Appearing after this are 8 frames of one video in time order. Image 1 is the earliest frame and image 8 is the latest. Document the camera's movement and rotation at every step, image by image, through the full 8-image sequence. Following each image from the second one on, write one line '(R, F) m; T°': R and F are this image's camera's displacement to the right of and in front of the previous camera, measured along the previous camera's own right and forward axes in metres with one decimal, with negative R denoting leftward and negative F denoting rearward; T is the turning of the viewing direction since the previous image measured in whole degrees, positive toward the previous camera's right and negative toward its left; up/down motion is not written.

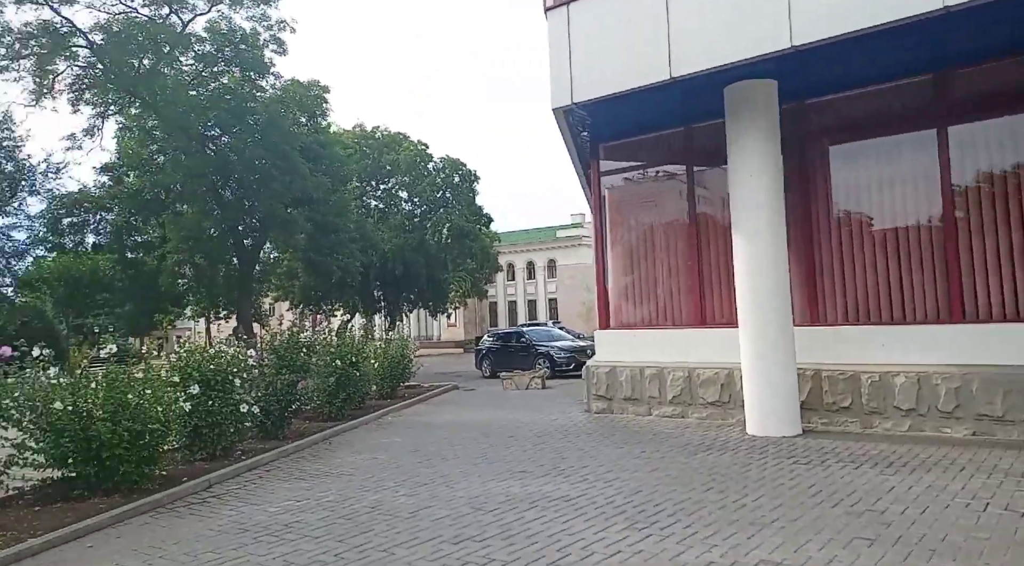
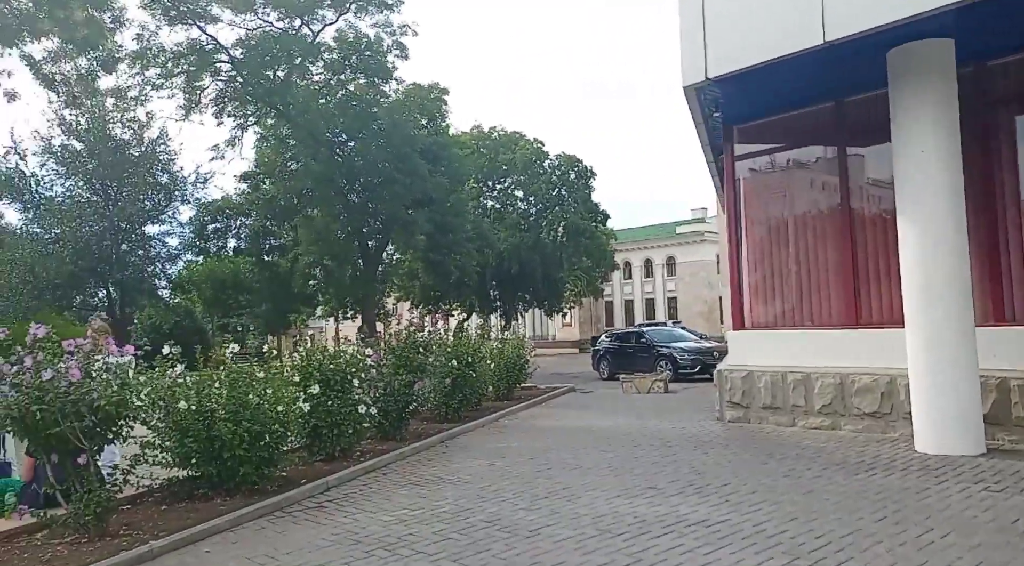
(-0.1, +0.6) m; -8°
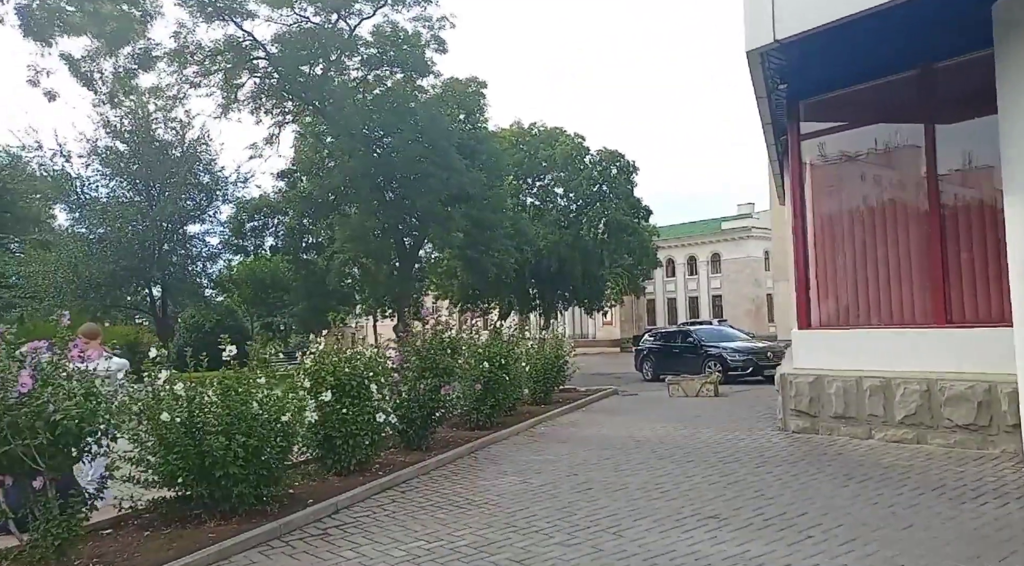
(0.0, +1.0) m; -3°
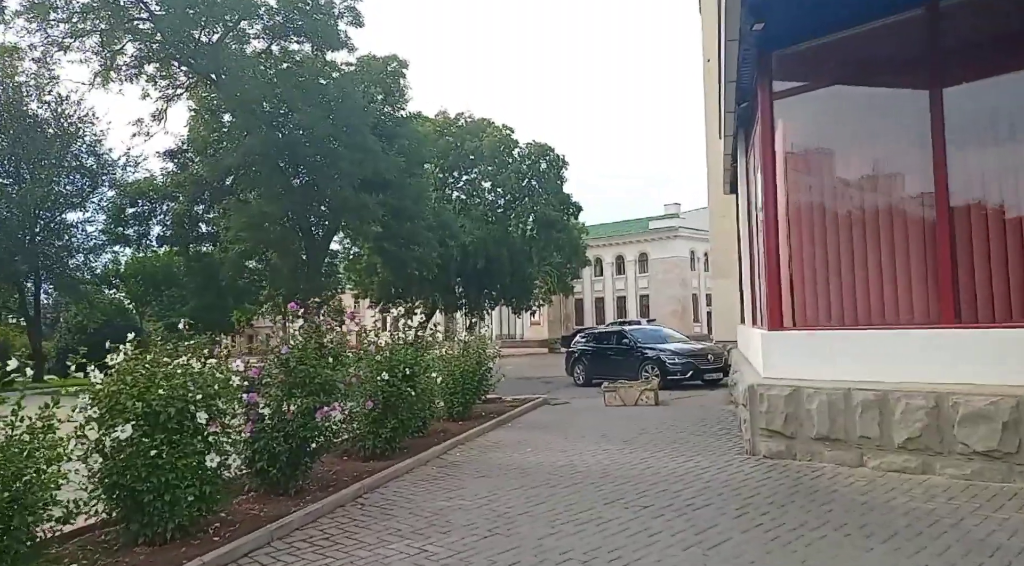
(+0.2, +2.2) m; +5°
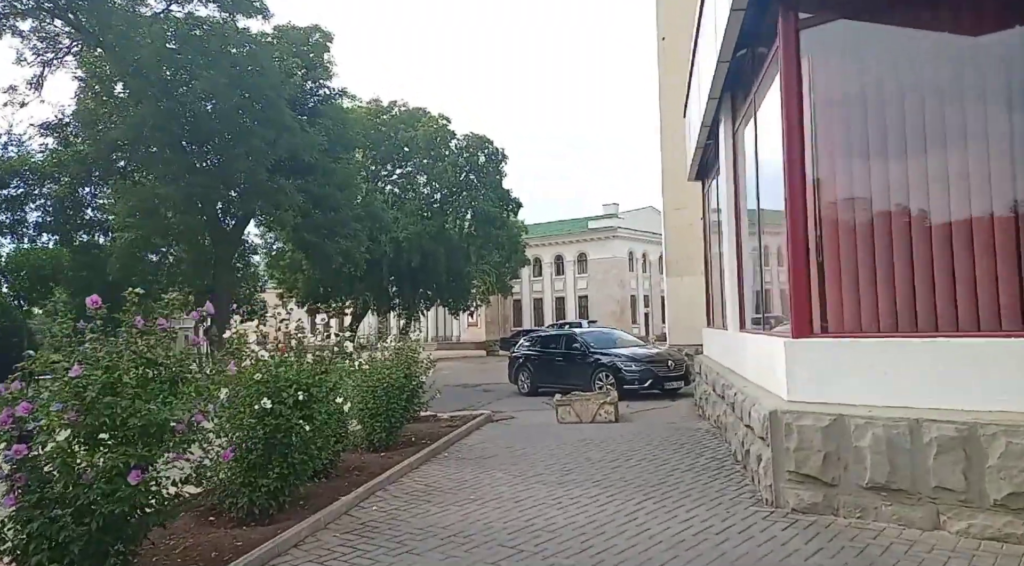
(0.0, +2.4) m; +4°
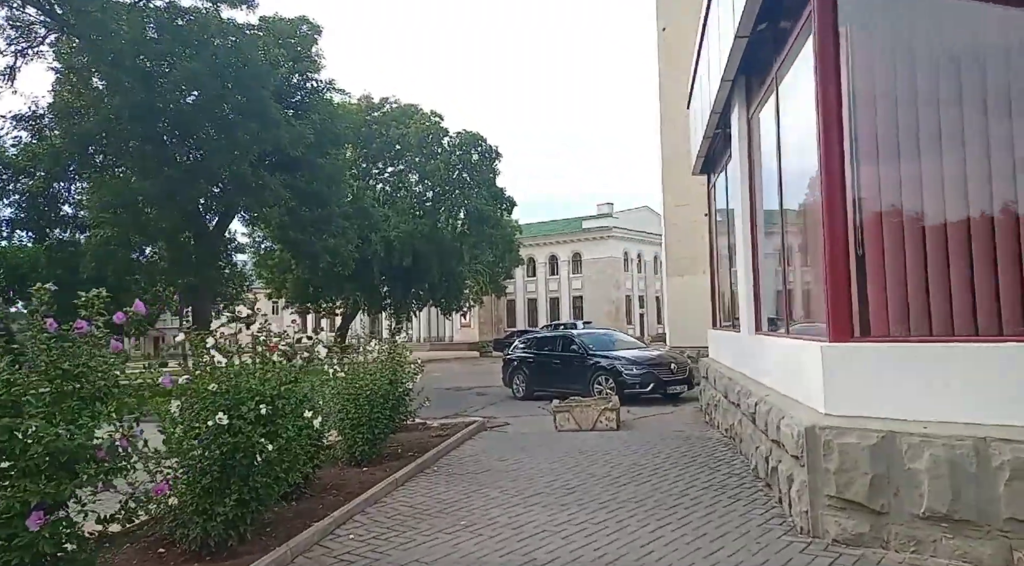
(0.0, +0.8) m; 0°
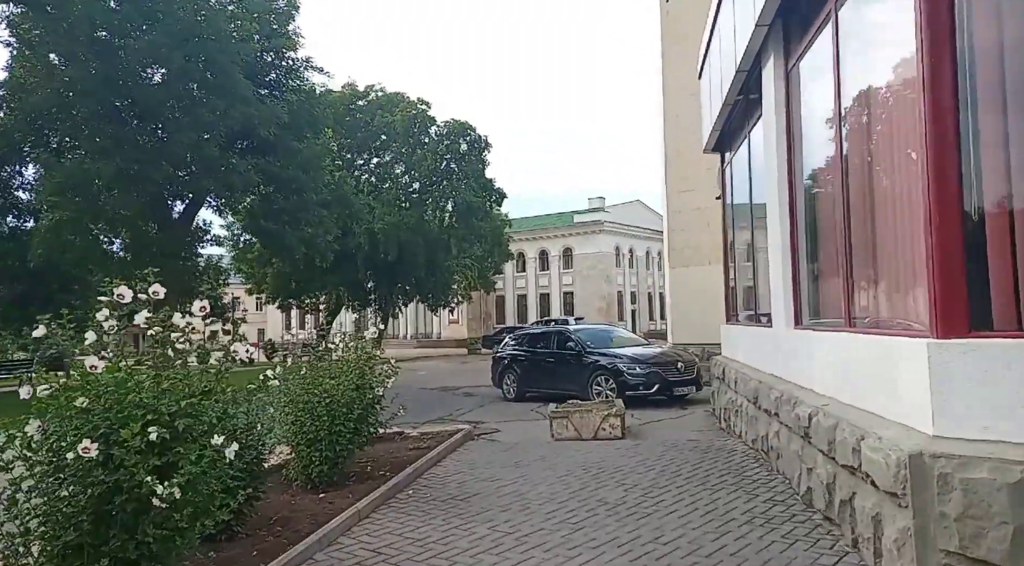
(0.0, +1.5) m; +1°
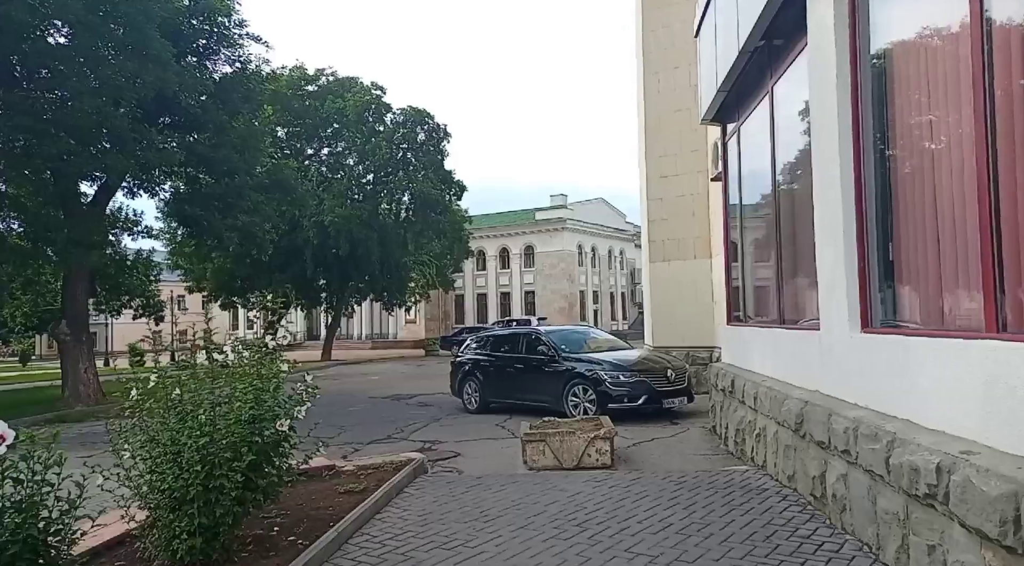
(-0.1, +2.2) m; +3°
